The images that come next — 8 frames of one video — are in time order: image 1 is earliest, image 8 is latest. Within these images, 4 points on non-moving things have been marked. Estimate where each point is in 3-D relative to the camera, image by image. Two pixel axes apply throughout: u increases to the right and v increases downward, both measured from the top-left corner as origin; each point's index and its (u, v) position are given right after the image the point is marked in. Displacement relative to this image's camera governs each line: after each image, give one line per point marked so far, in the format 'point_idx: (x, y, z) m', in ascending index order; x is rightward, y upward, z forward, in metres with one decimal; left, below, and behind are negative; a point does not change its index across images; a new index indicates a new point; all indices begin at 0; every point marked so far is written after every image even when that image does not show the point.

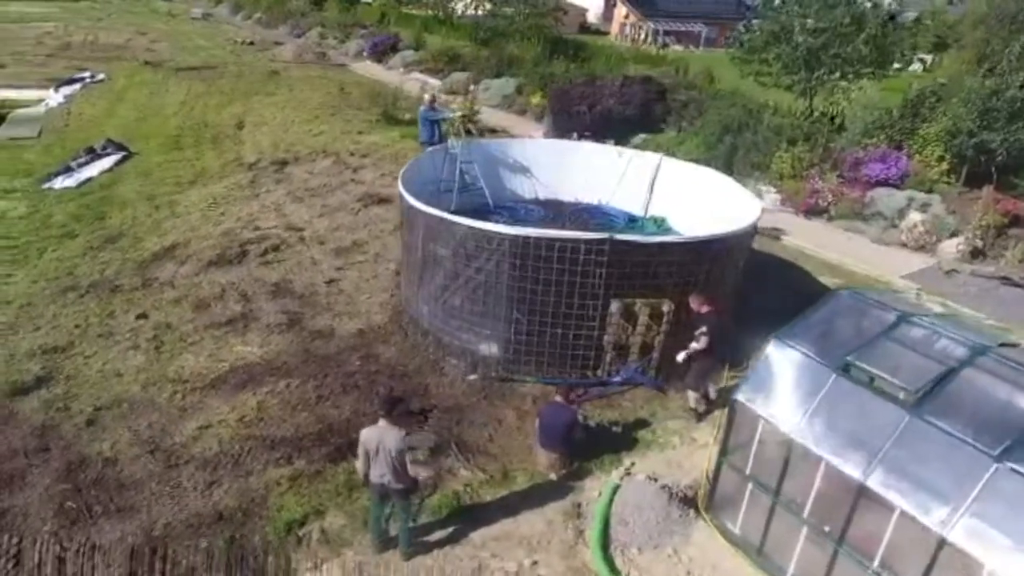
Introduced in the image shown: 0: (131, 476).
0: (-4.0, -2.0, +7.1) m
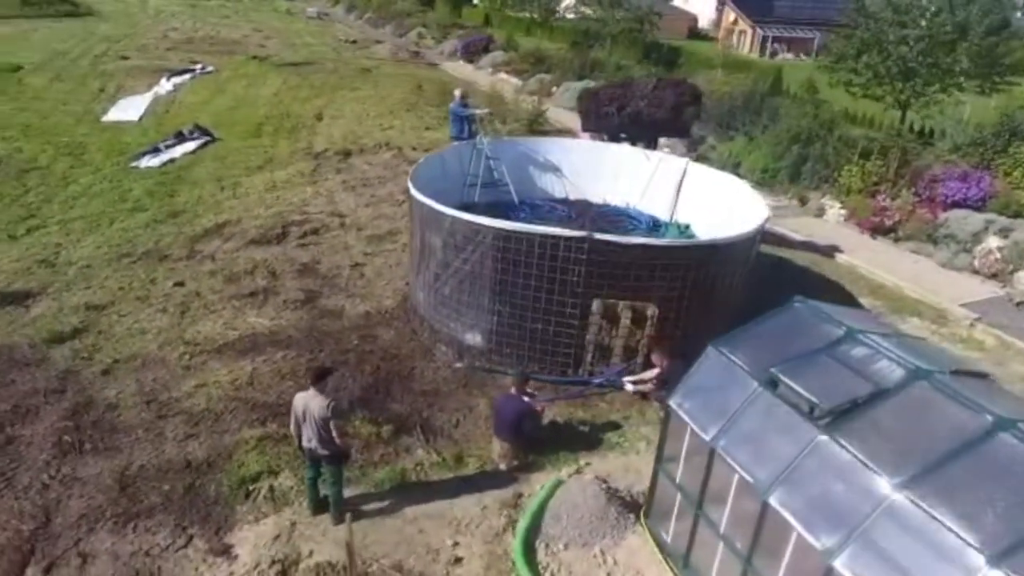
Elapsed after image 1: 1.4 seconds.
0: (-4.5, -1.6, +7.9) m
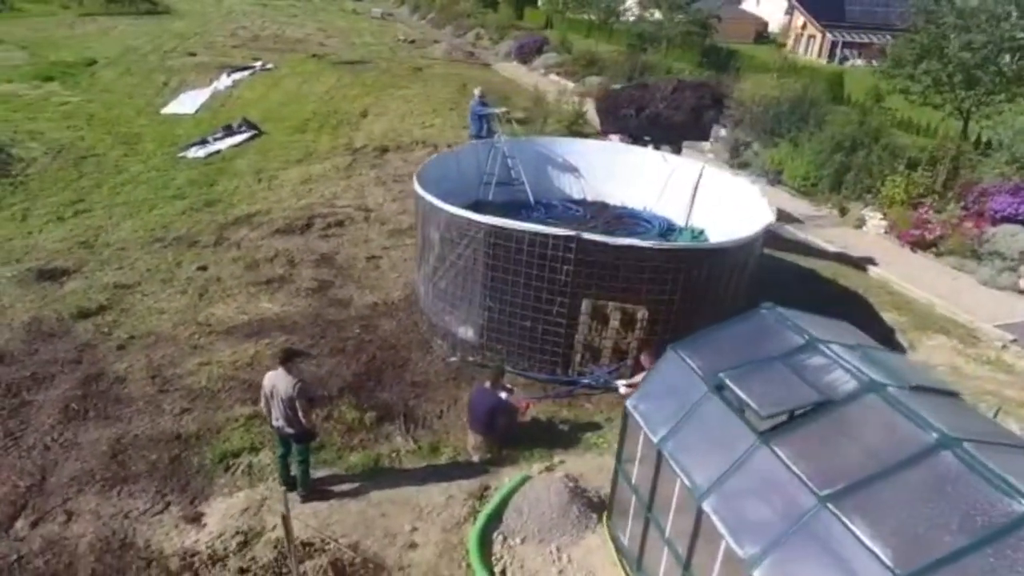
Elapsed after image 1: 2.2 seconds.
0: (-4.8, -1.3, +8.4) m
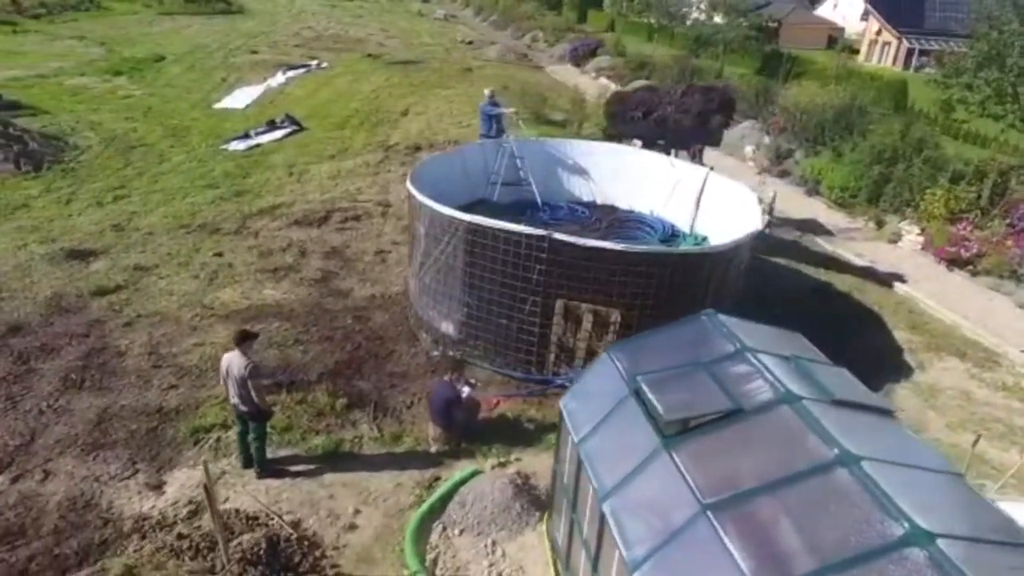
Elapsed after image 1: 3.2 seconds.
0: (-5.1, -1.1, +9.0) m
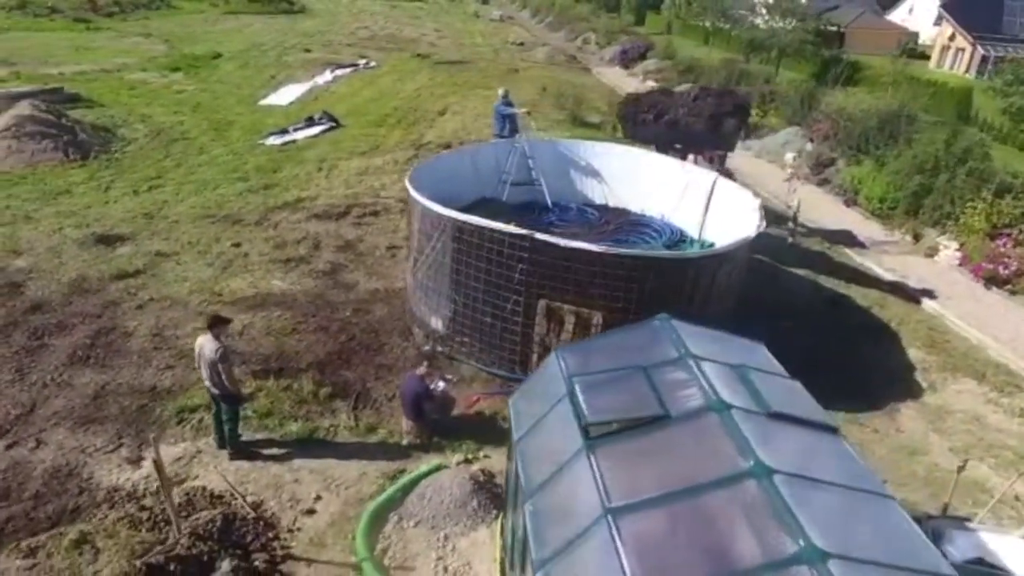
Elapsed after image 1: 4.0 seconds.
0: (-5.3, -0.8, +9.5) m
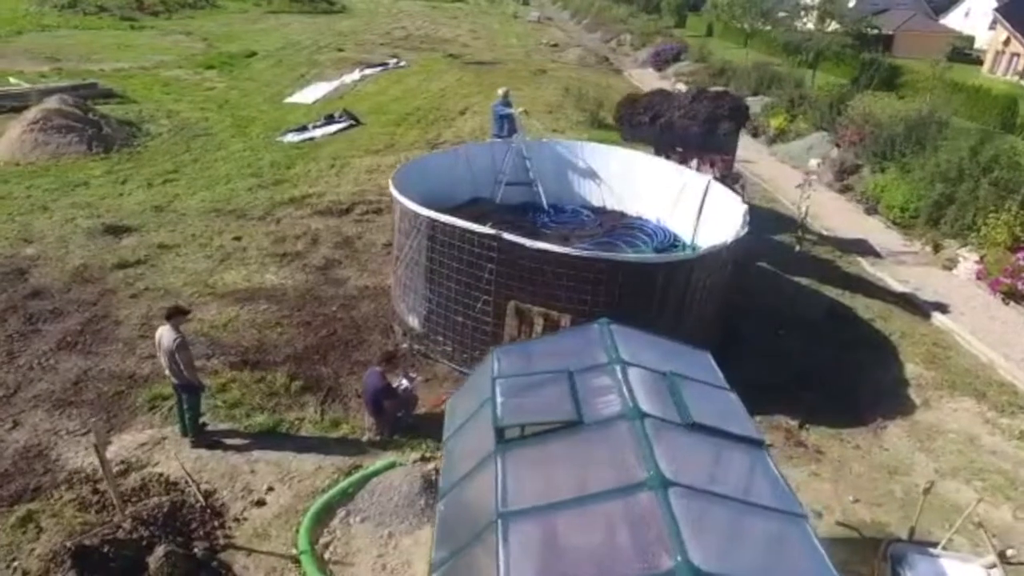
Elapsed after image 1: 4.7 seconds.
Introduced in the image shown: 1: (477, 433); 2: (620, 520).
0: (-5.7, -0.7, +9.8) m
1: (-0.2, -1.2, +5.4) m
2: (+0.7, -1.4, +4.1) m
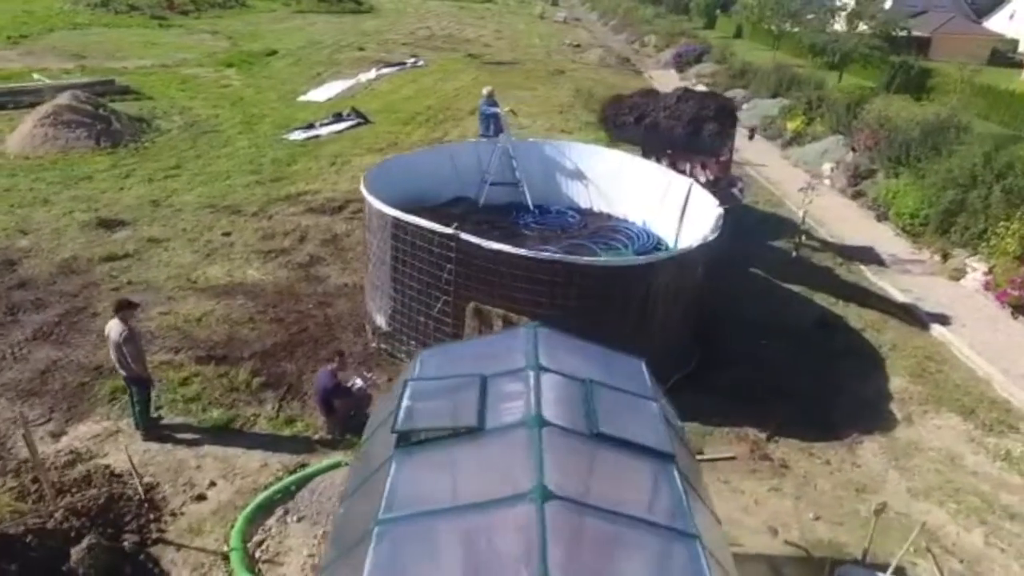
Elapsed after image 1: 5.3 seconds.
0: (-6.1, -0.6, +9.9) m
1: (-0.9, -1.2, +5.2) m
2: (-0.1, -1.4, +4.0) m
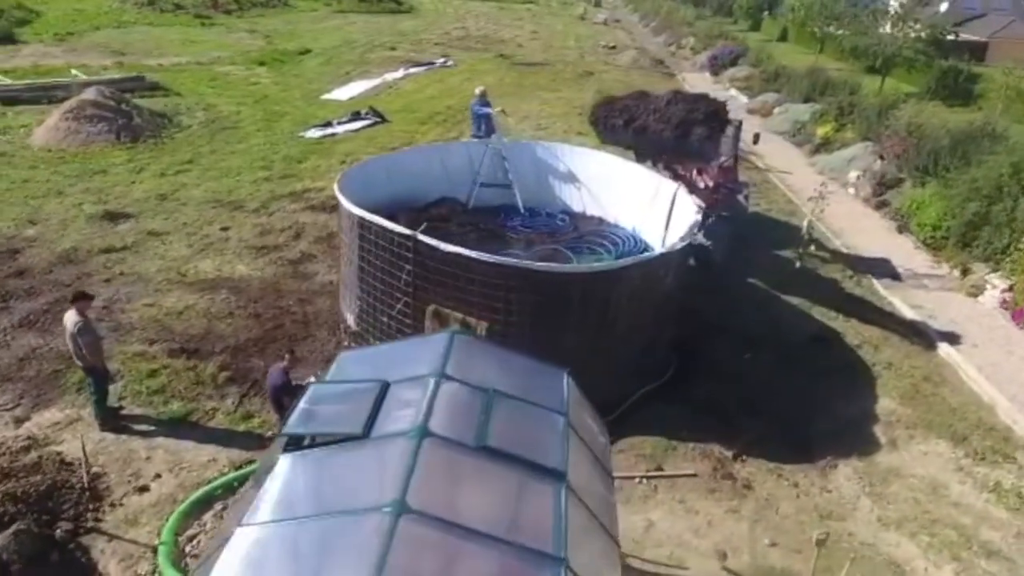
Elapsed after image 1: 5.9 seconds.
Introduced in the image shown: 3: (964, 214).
0: (-6.5, -0.4, +10.2) m
1: (-1.7, -1.2, +5.2) m
2: (-0.9, -1.5, +3.8) m
3: (+9.6, +1.6, +14.5) m
